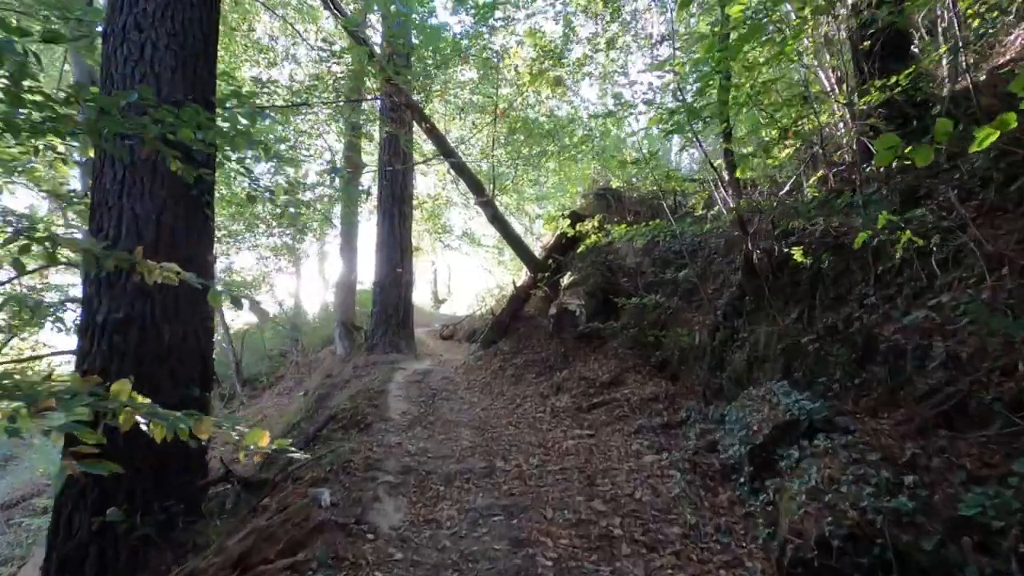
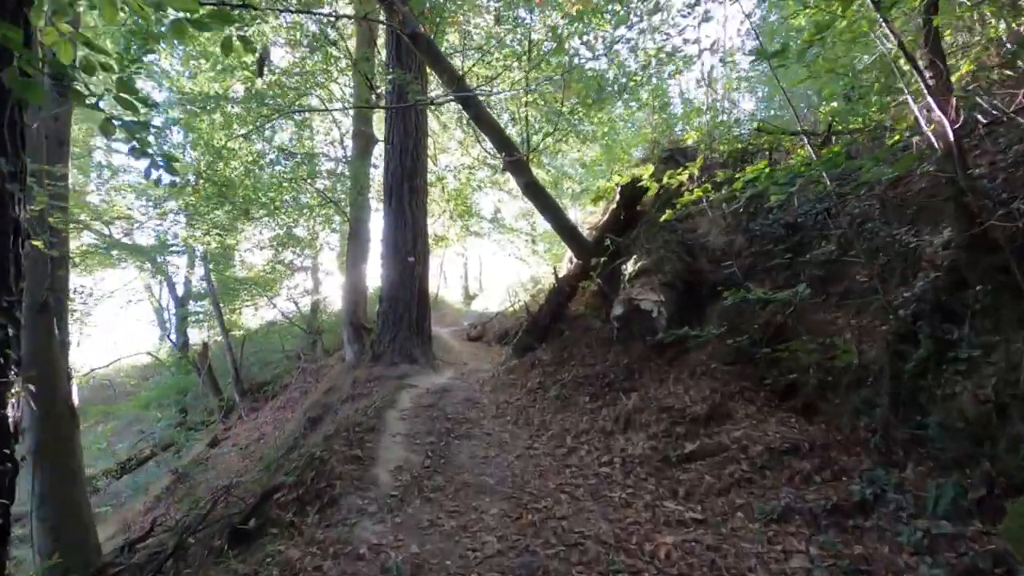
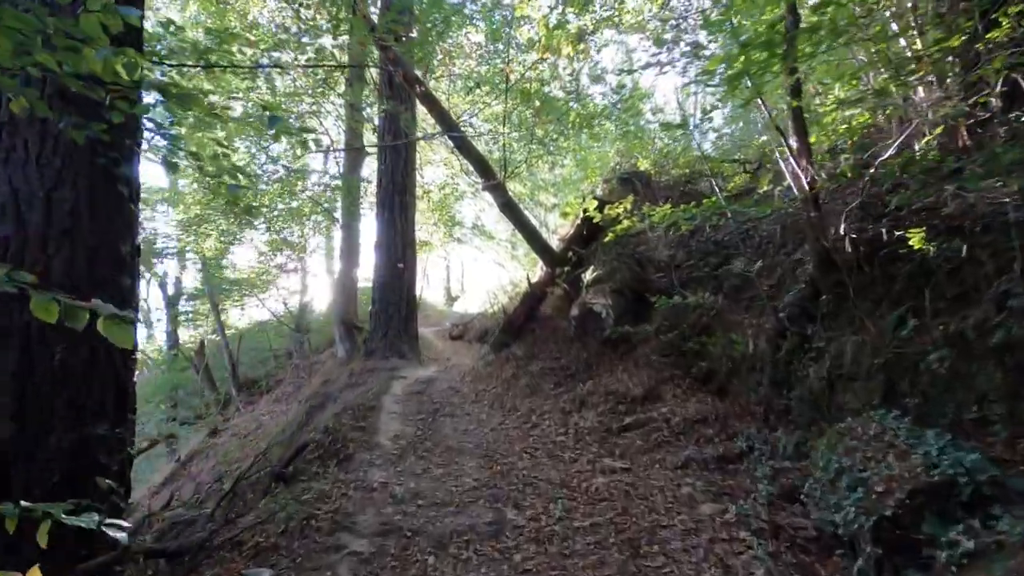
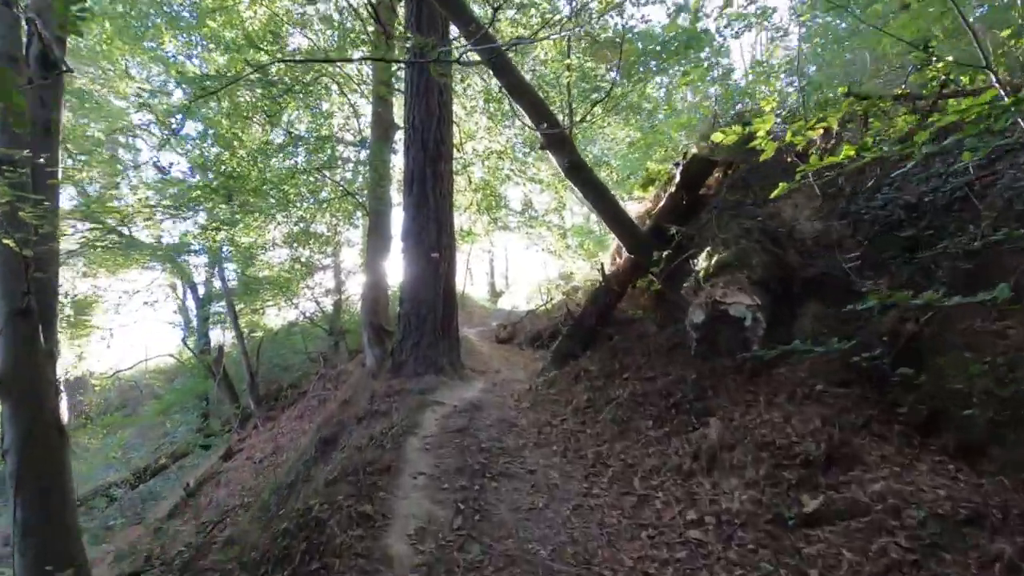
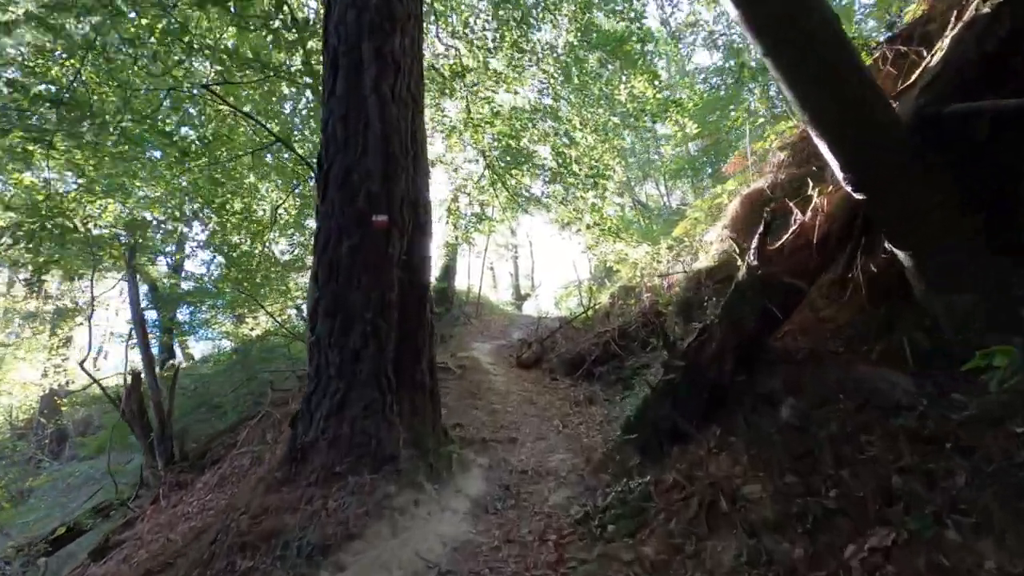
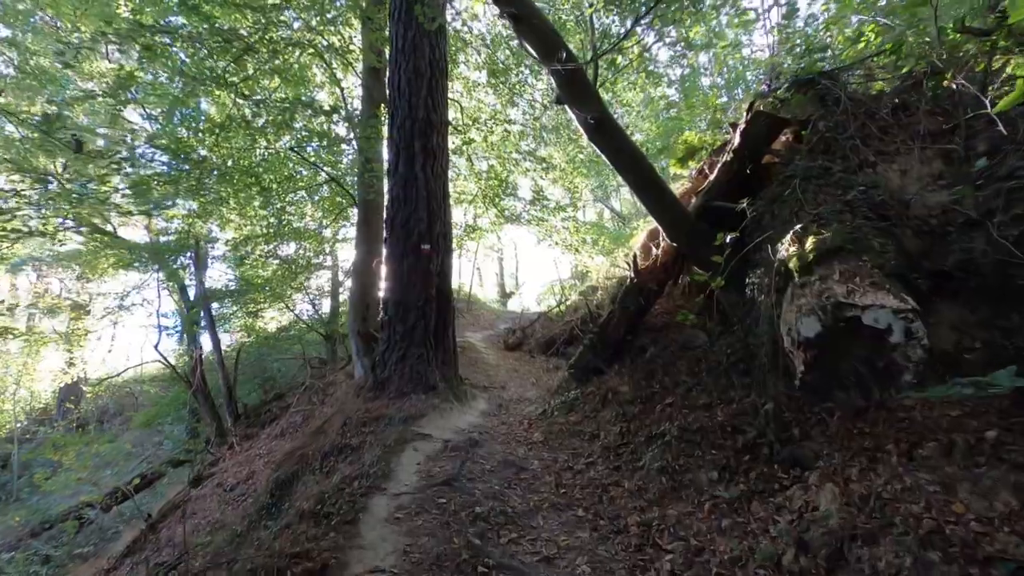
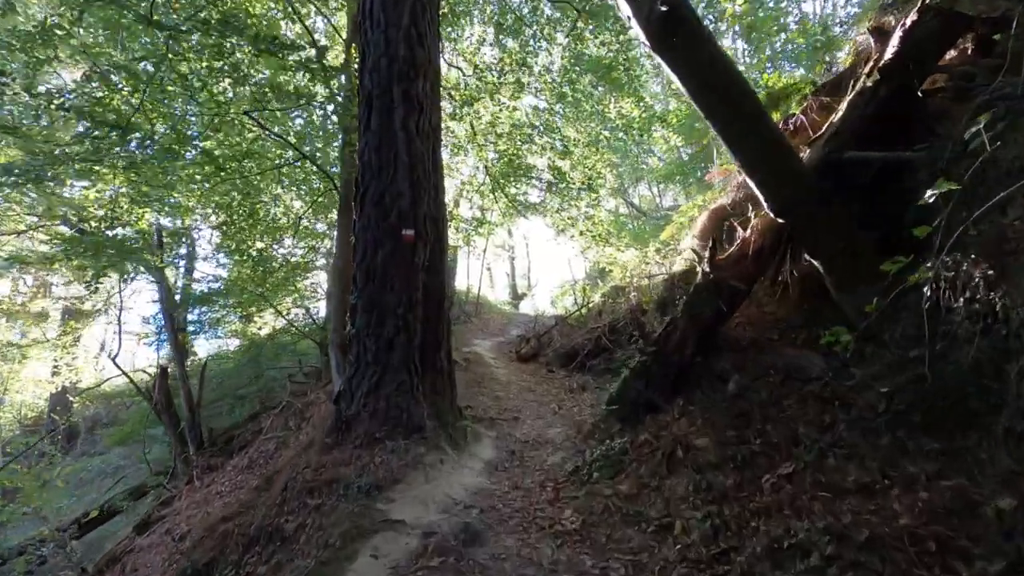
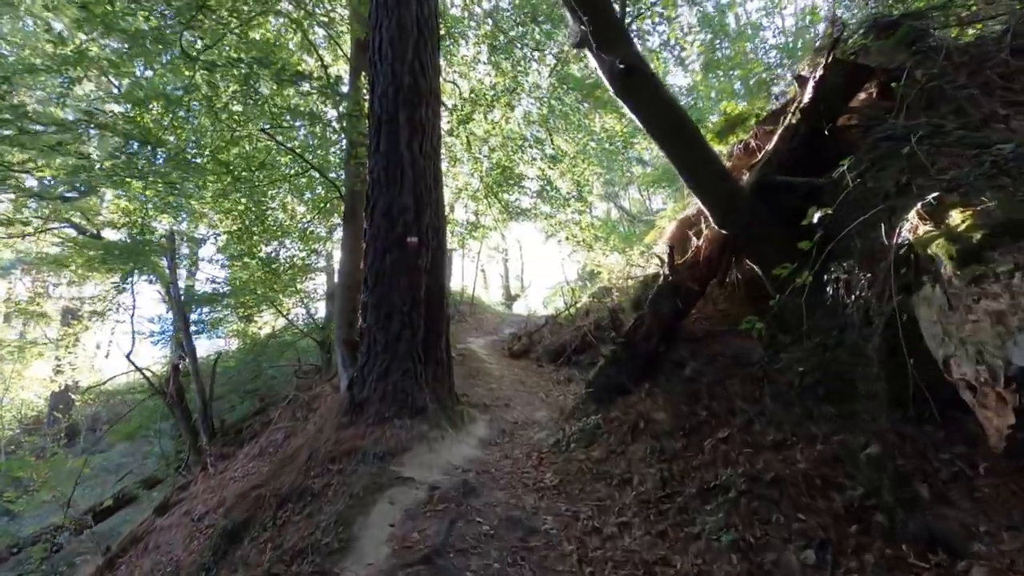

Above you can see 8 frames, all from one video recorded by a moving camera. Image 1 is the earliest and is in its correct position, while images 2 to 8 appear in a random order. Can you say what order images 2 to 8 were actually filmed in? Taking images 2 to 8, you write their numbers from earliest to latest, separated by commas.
3, 2, 4, 6, 8, 7, 5
